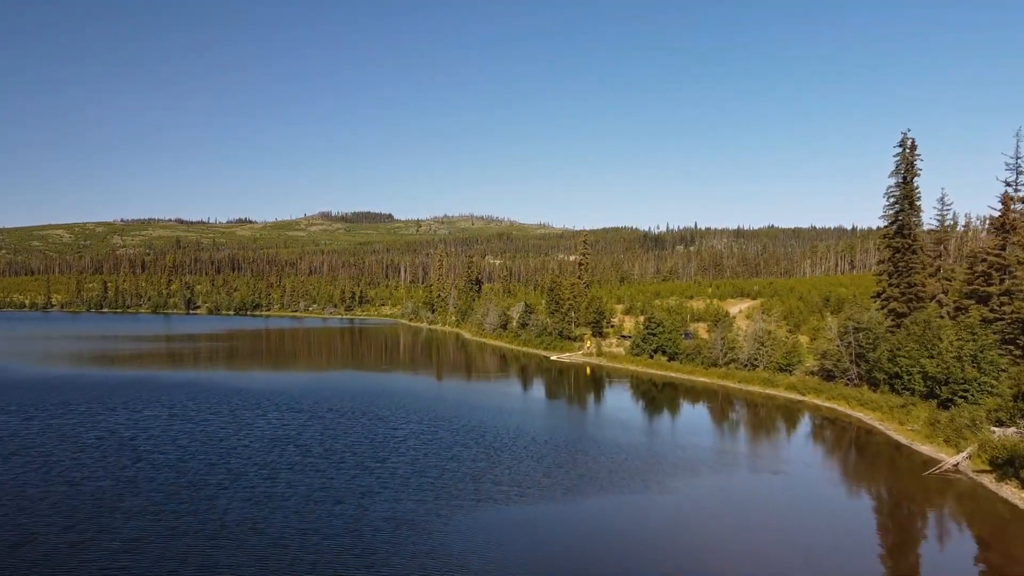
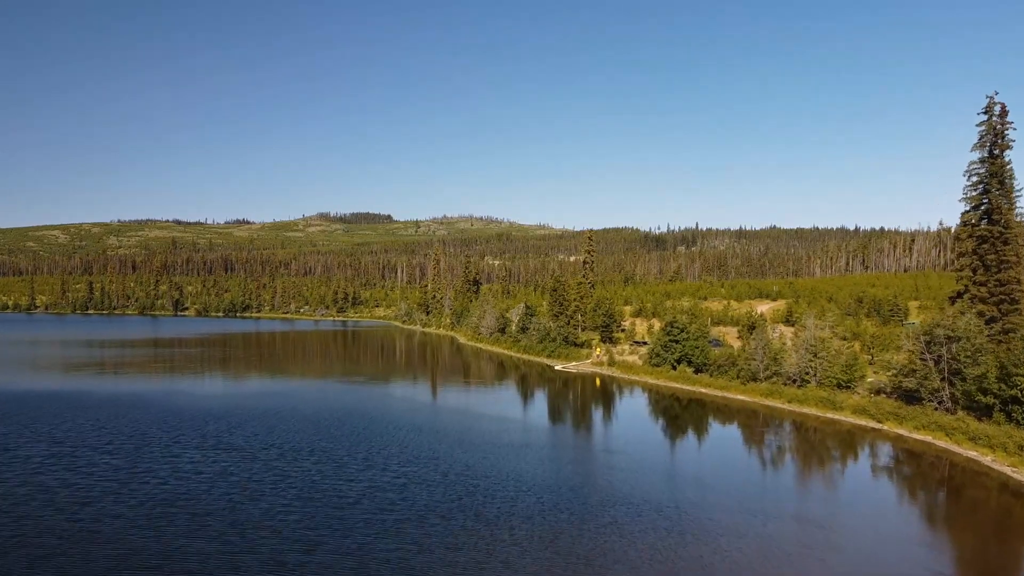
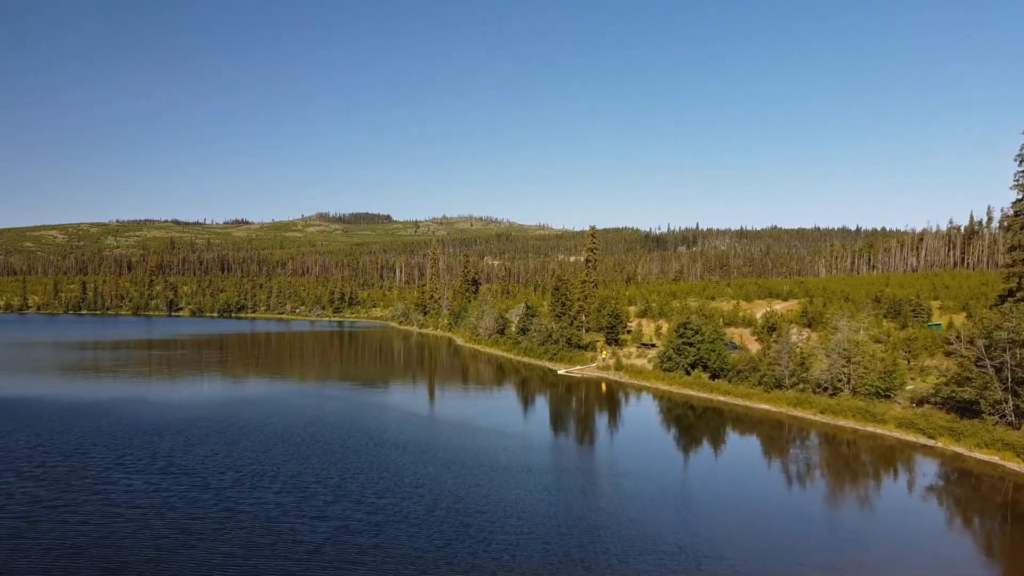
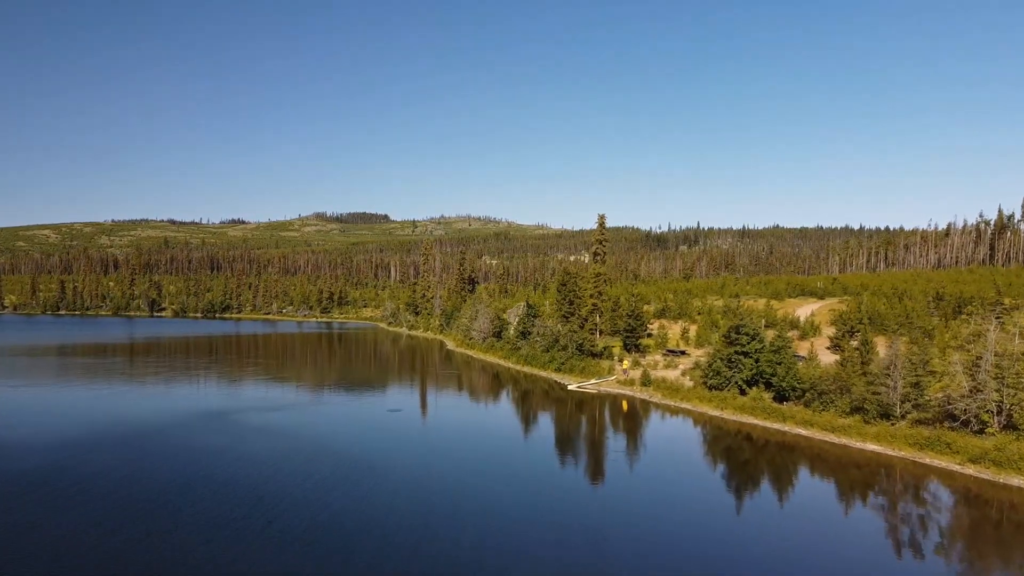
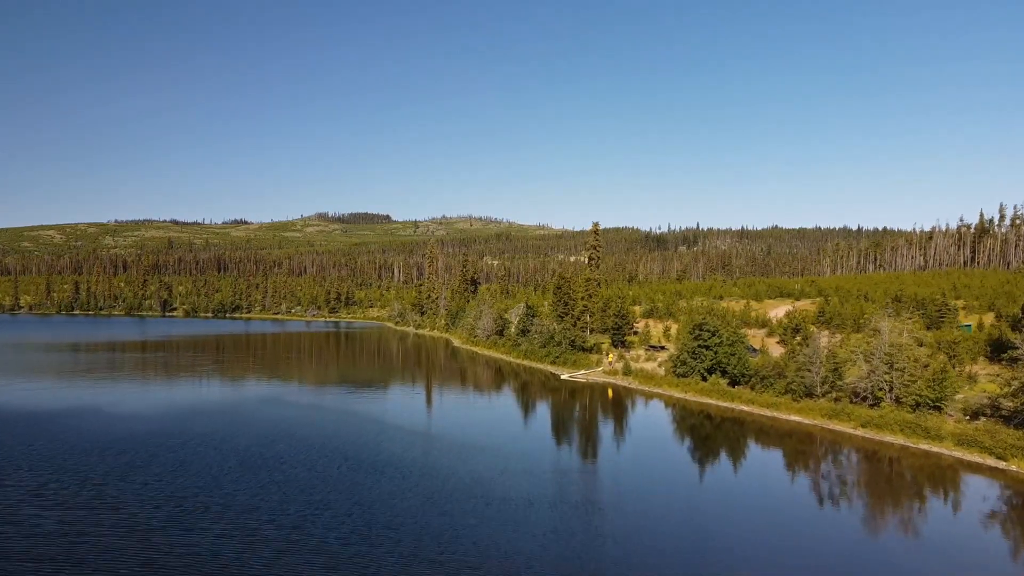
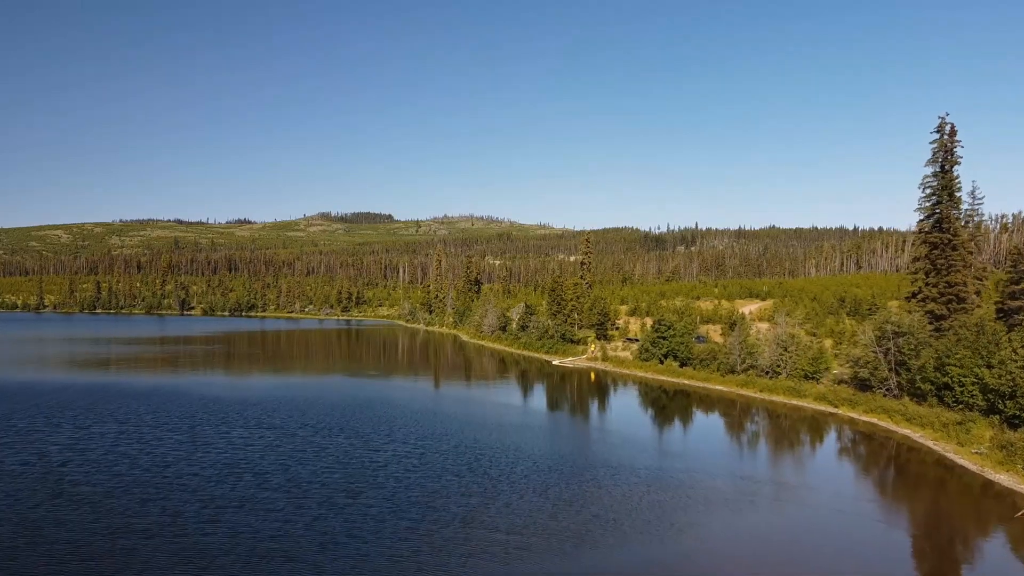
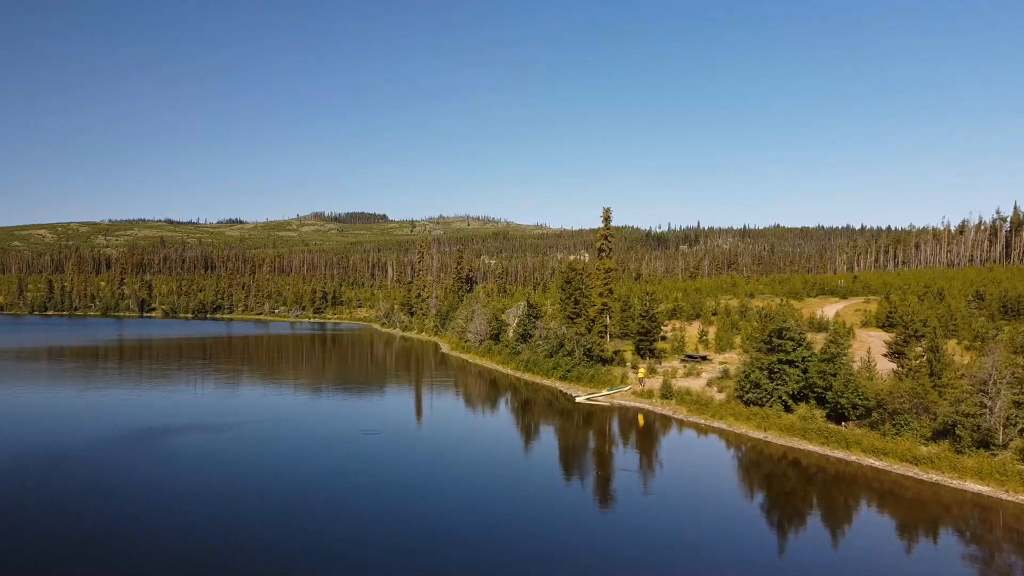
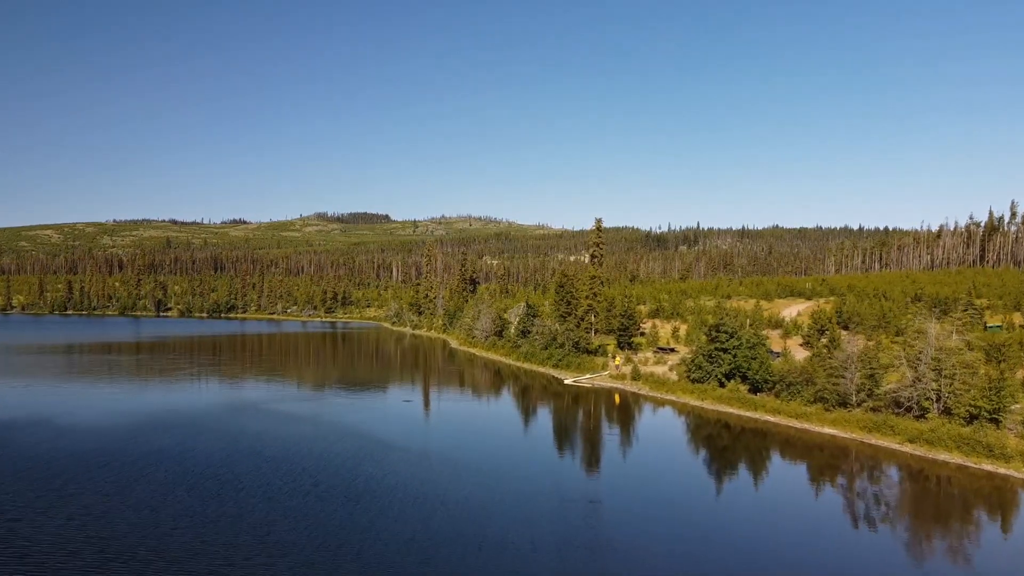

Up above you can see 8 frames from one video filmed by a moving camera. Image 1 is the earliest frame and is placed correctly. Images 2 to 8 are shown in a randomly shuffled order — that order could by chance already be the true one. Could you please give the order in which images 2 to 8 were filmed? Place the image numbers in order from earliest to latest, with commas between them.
6, 2, 3, 5, 8, 4, 7
